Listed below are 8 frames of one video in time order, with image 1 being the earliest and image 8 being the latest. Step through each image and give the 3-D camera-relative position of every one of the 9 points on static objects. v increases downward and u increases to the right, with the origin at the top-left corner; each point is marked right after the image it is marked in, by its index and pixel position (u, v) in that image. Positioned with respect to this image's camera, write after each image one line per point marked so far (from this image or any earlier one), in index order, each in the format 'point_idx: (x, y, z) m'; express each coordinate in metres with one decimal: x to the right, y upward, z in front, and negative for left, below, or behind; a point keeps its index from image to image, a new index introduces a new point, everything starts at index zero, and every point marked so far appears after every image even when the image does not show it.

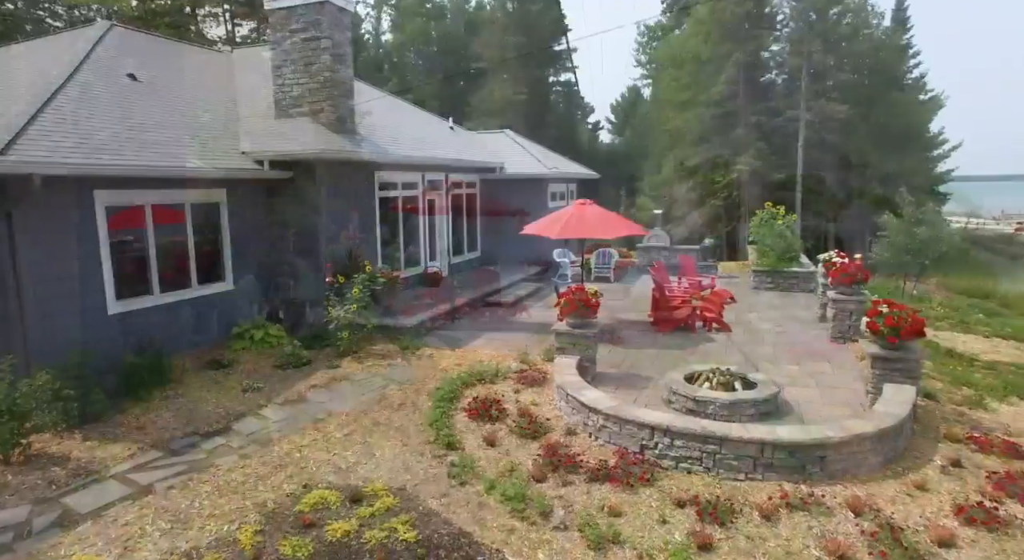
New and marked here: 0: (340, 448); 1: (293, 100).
0: (-1.6, -1.5, +5.3) m
1: (-3.3, +2.8, +9.0) m
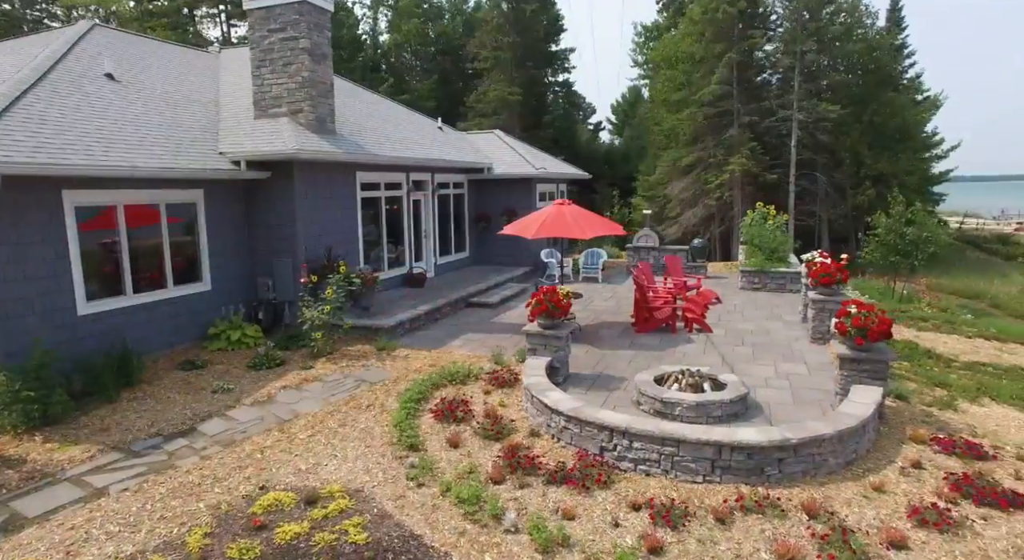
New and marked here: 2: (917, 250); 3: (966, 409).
0: (-1.9, -1.5, +5.3) m
1: (-3.7, +2.7, +9.0) m
2: (+9.2, +0.7, +13.5) m
3: (+4.6, -1.3, +6.0) m
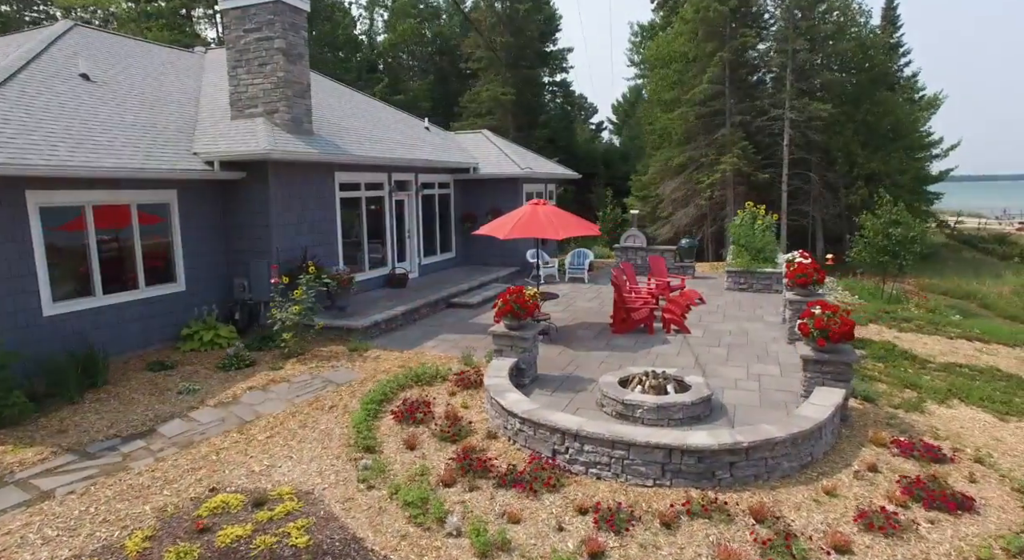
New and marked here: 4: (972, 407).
0: (-2.3, -1.5, +5.3) m
1: (-4.0, +2.7, +9.0) m
2: (+8.9, +0.7, +13.4) m
3: (+4.2, -1.3, +5.9) m
4: (+4.8, -1.3, +6.2) m
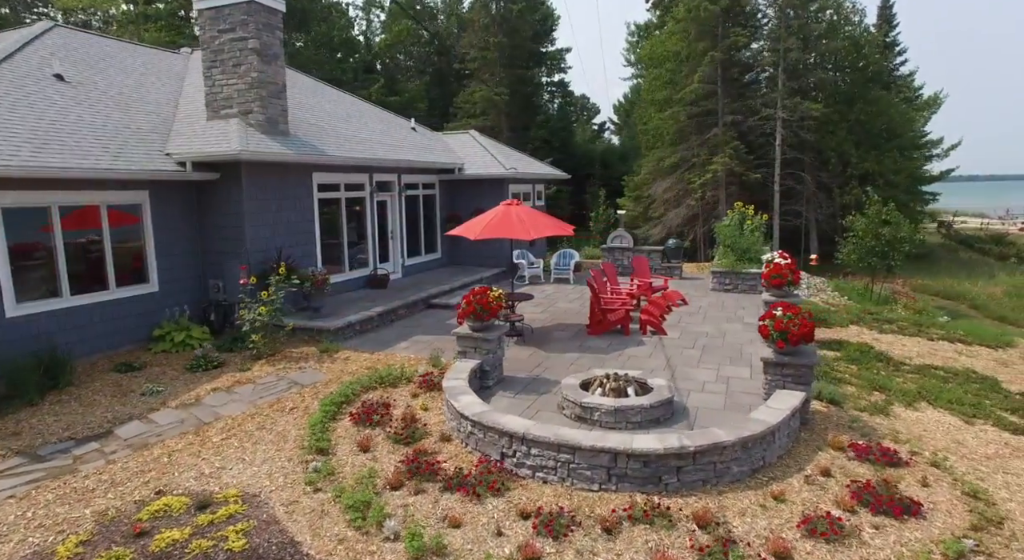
0: (-2.7, -1.5, +5.3) m
1: (-4.4, +2.7, +9.0) m
2: (+8.5, +0.7, +13.2) m
3: (+3.8, -1.3, +5.8) m
4: (+4.4, -1.3, +6.1) m
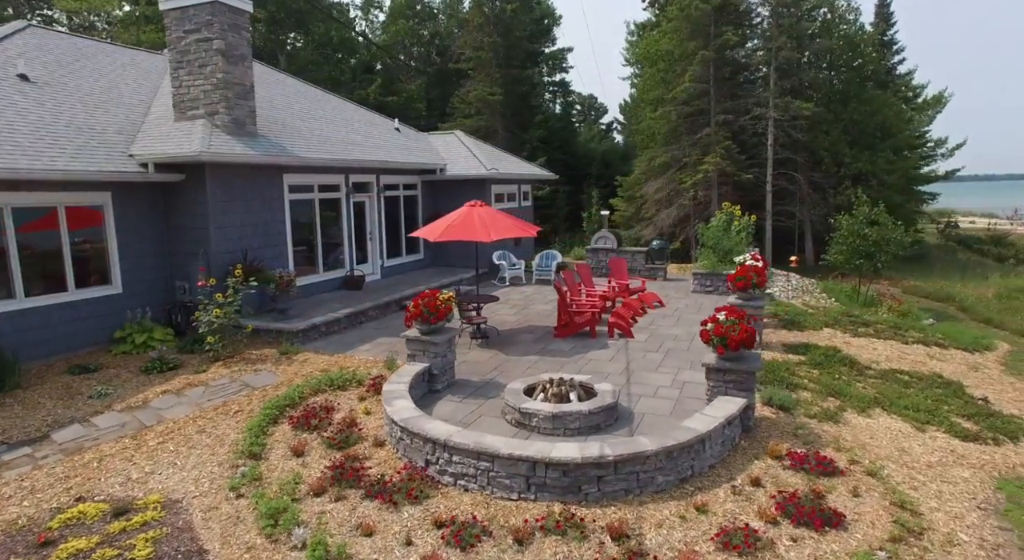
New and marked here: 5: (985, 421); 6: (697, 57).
0: (-3.2, -1.5, +5.2) m
1: (-4.9, +2.7, +9.0) m
2: (+8.1, +0.6, +13.0) m
3: (+3.2, -1.4, +5.7) m
4: (+3.8, -1.4, +5.9) m
5: (+4.8, -1.4, +6.1) m
6: (+5.7, +6.8, +18.1) m
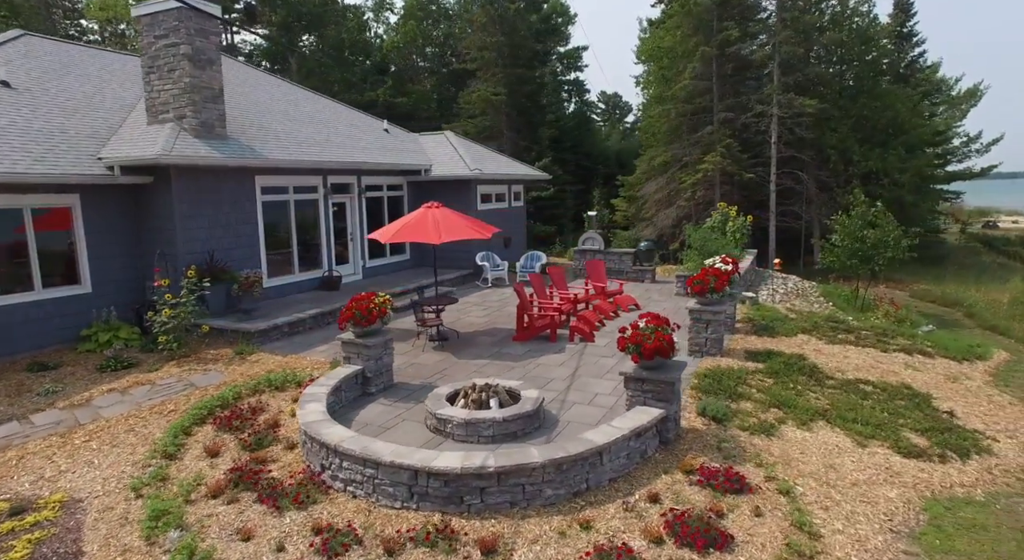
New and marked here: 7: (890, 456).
0: (-4.0, -1.6, +5.3) m
1: (-5.4, +2.7, +9.1) m
2: (+7.7, +0.5, +12.5) m
3: (+2.5, -1.4, +5.4) m
4: (+3.1, -1.4, +5.7) m
5: (+4.1, -1.5, +5.8) m
6: (+5.6, +6.8, +17.7) m
7: (+3.3, -1.6, +5.2) m
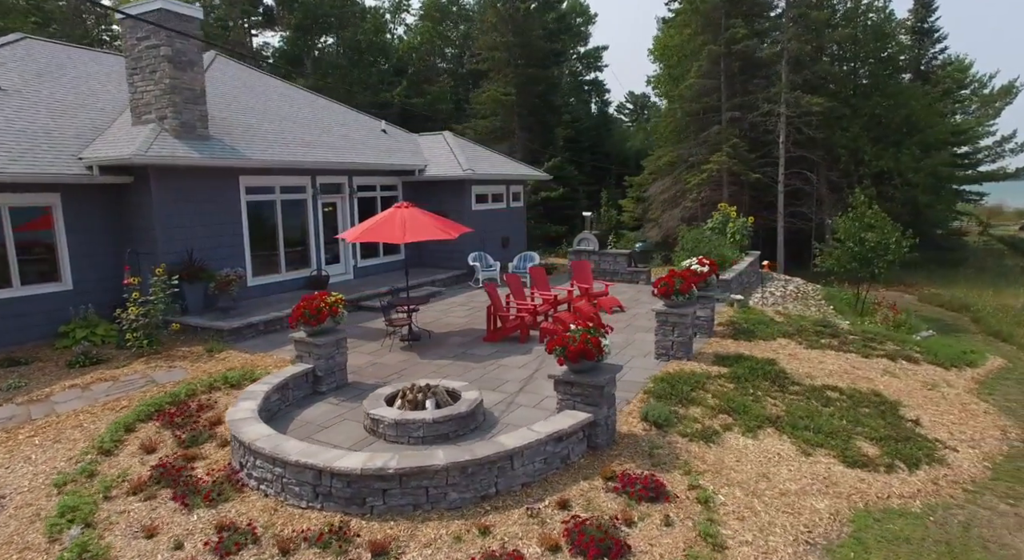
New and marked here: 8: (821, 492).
0: (-4.6, -1.5, +5.5) m
1: (-5.8, +2.7, +9.4) m
2: (+7.5, +0.5, +12.1) m
3: (+1.9, -1.4, +5.3) m
4: (+2.5, -1.4, +5.5) m
5: (+3.5, -1.5, +5.5) m
6: (+5.6, +6.7, +17.4) m
7: (+2.7, -1.6, +5.0) m
8: (+2.4, -1.6, +4.6) m
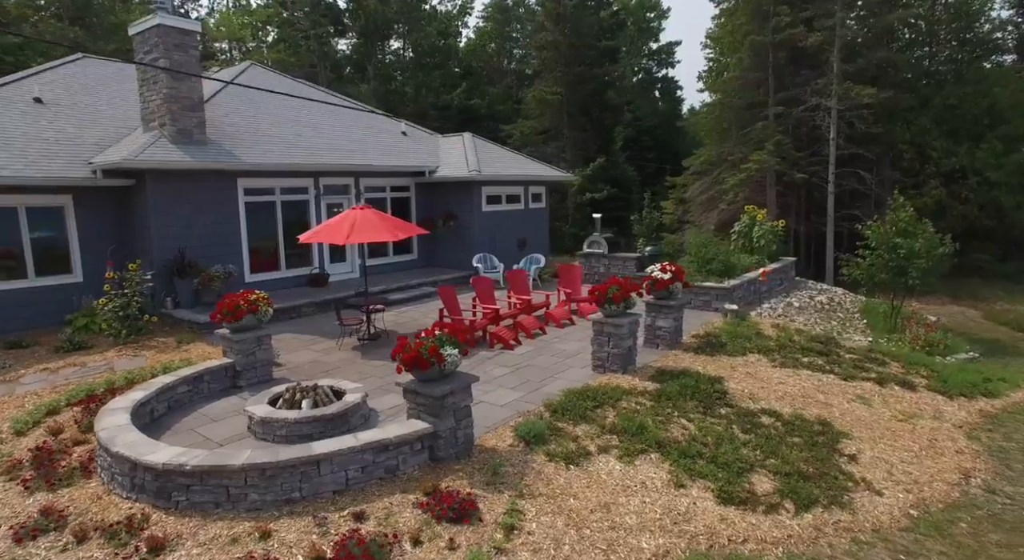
0: (-5.7, -1.5, +6.1) m
1: (-6.2, +2.8, +10.1) m
2: (+7.3, +0.2, +10.8) m
3: (+0.7, -1.5, +4.9) m
4: (+1.3, -1.5, +5.0) m
5: (+2.3, -1.7, +4.9) m
6: (+6.5, +6.5, +16.3) m
7: (+1.4, -1.7, +4.5) m
8: (+1.0, -1.7, +4.2) m
